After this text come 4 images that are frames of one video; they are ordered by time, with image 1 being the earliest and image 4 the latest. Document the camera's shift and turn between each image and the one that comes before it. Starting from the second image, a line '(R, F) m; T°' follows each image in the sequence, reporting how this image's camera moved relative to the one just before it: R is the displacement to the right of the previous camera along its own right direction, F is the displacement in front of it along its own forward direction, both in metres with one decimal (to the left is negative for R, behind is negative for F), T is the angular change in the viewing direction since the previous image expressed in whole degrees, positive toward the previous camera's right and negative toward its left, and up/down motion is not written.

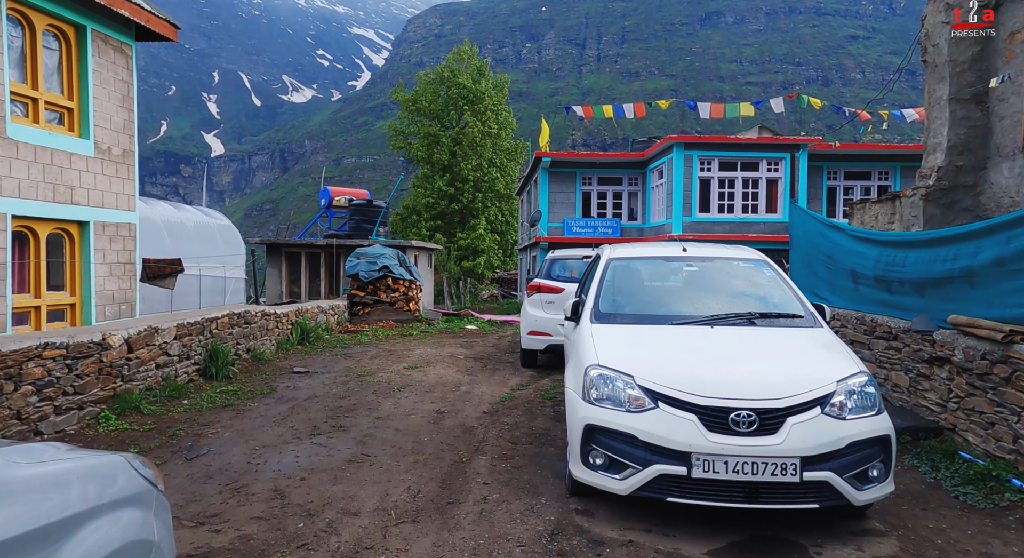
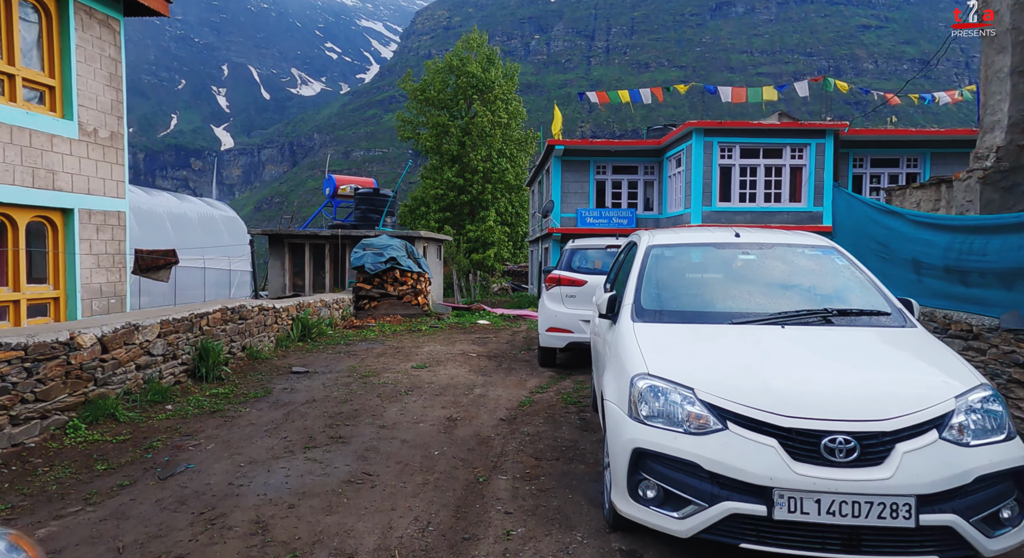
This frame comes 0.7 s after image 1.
(-0.1, +0.7) m; -1°
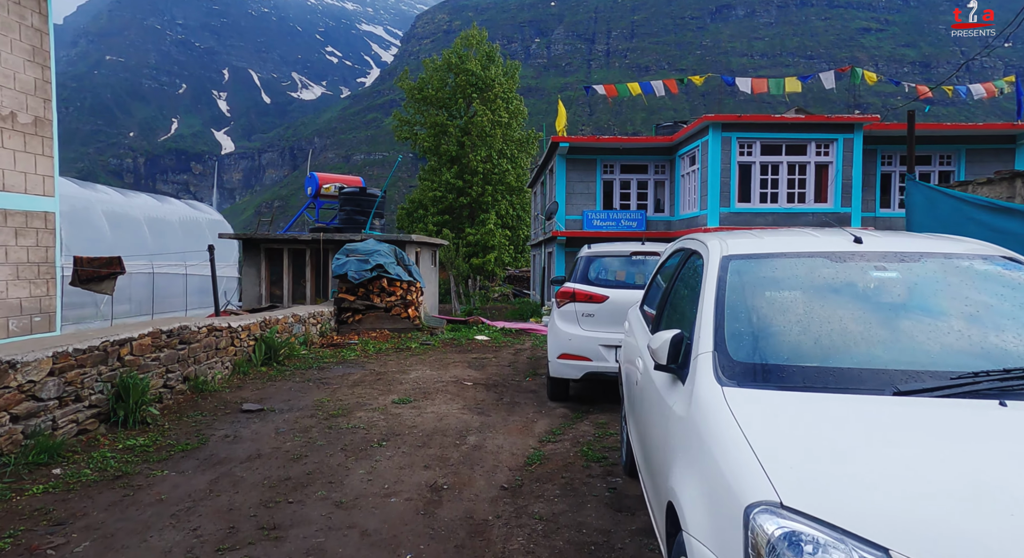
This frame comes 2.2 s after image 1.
(0.0, +1.5) m; 0°
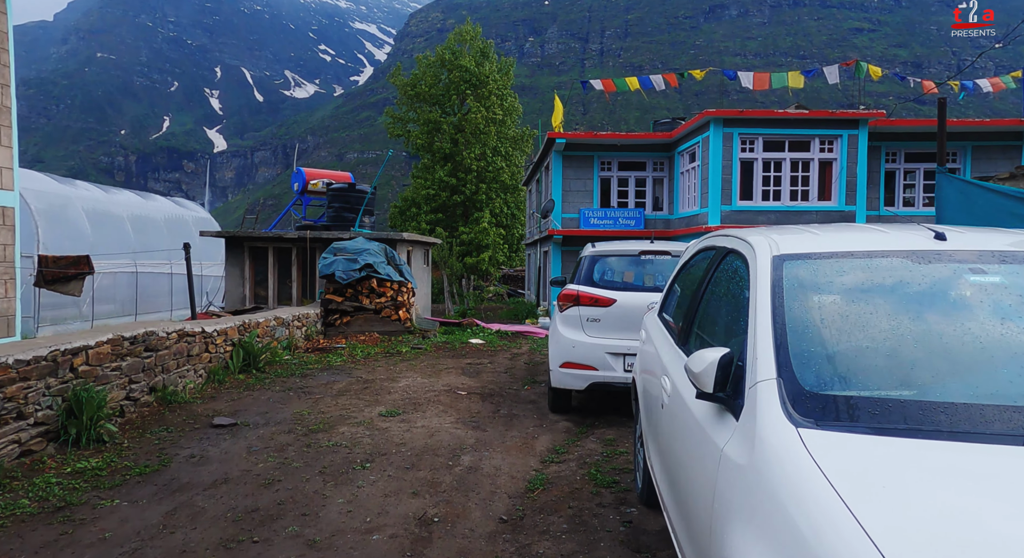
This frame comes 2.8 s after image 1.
(0.0, +0.6) m; +1°
